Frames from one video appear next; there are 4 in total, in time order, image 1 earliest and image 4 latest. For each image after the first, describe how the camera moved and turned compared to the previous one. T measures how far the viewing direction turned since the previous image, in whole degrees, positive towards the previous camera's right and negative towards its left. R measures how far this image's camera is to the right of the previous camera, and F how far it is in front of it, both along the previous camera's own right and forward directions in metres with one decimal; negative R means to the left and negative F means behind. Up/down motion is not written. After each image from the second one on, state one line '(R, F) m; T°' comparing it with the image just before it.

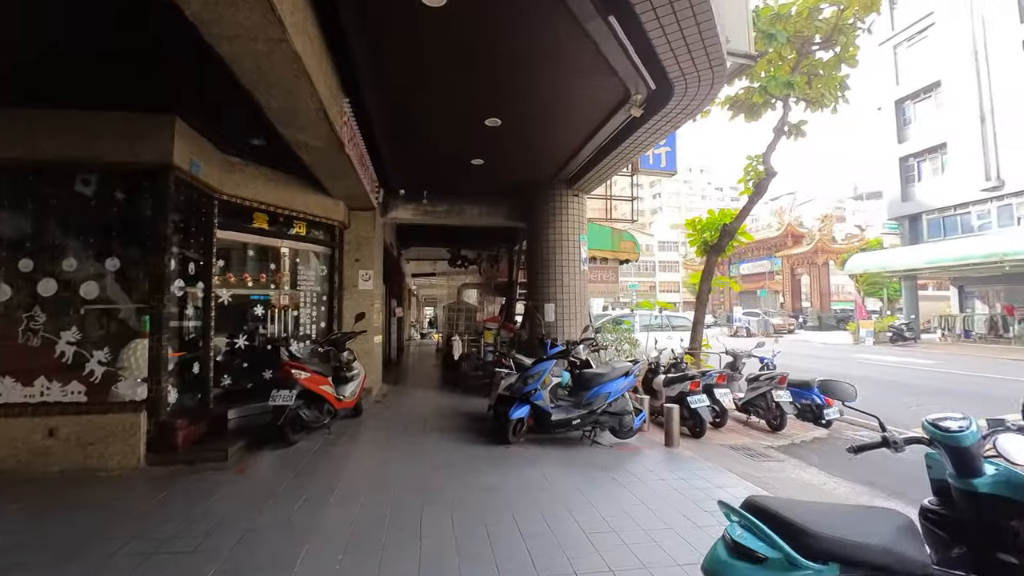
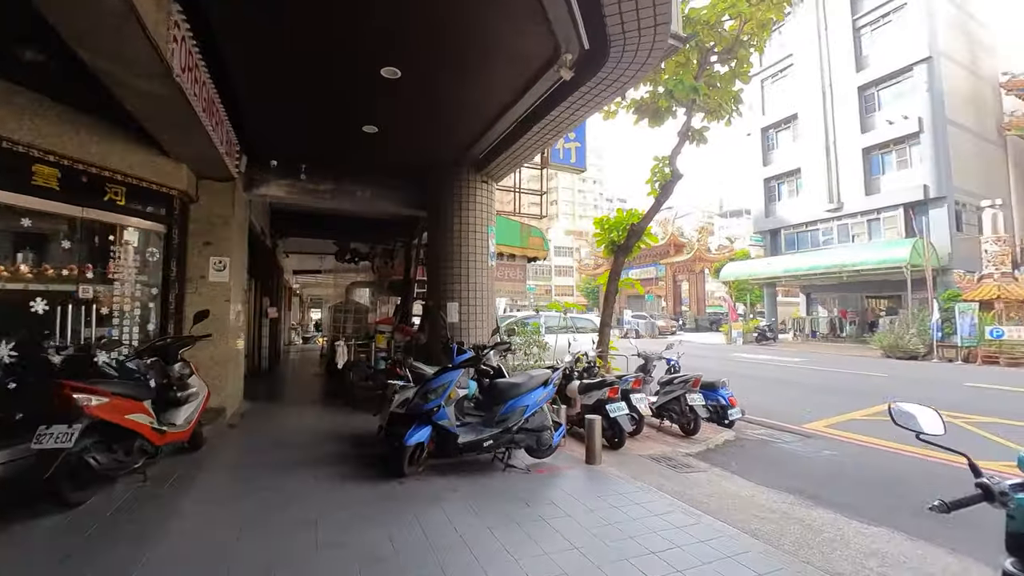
(0.0, +0.8) m; +13°
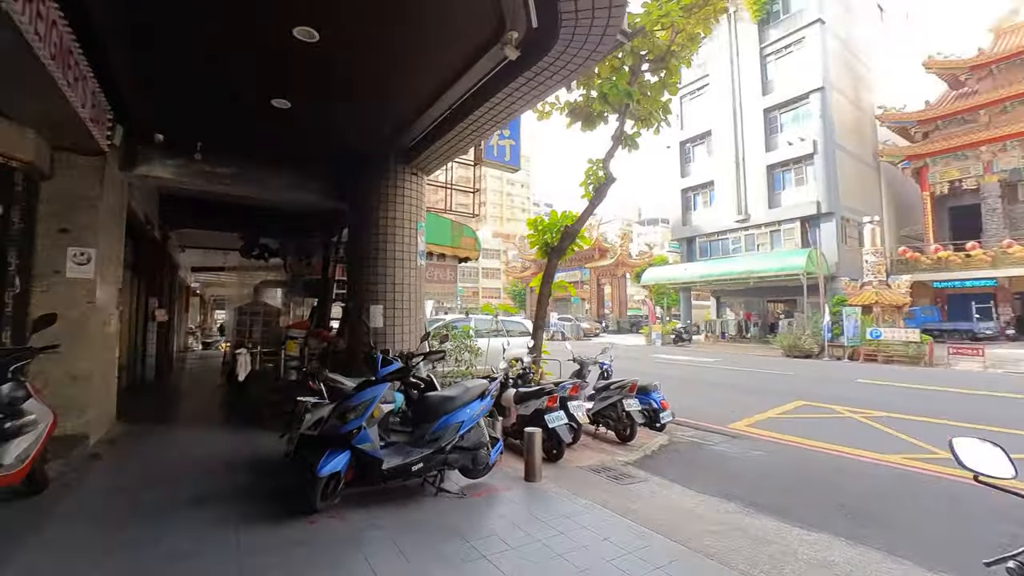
(-0.1, +0.4) m; +9°
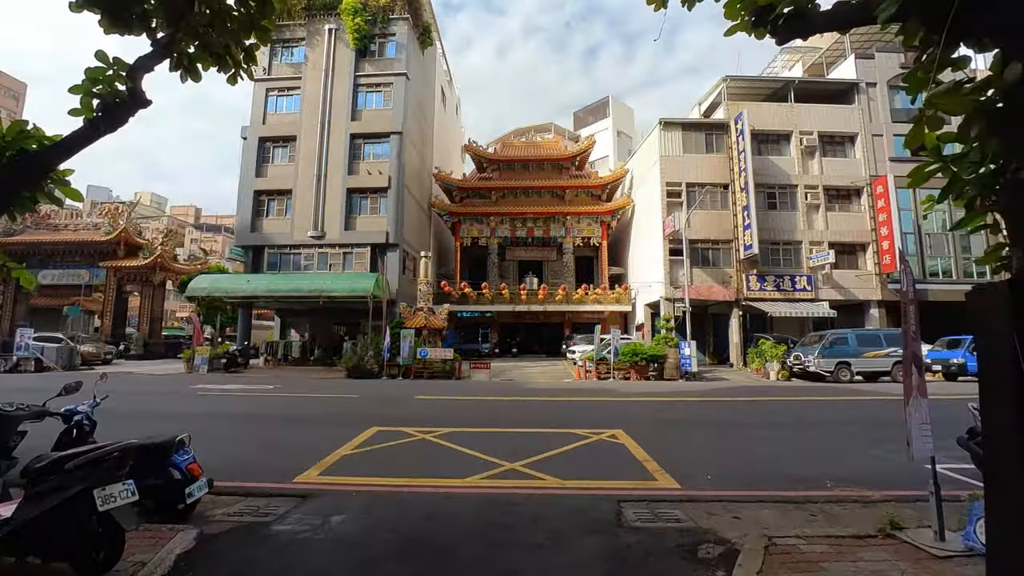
(+0.6, +1.8) m; +51°
